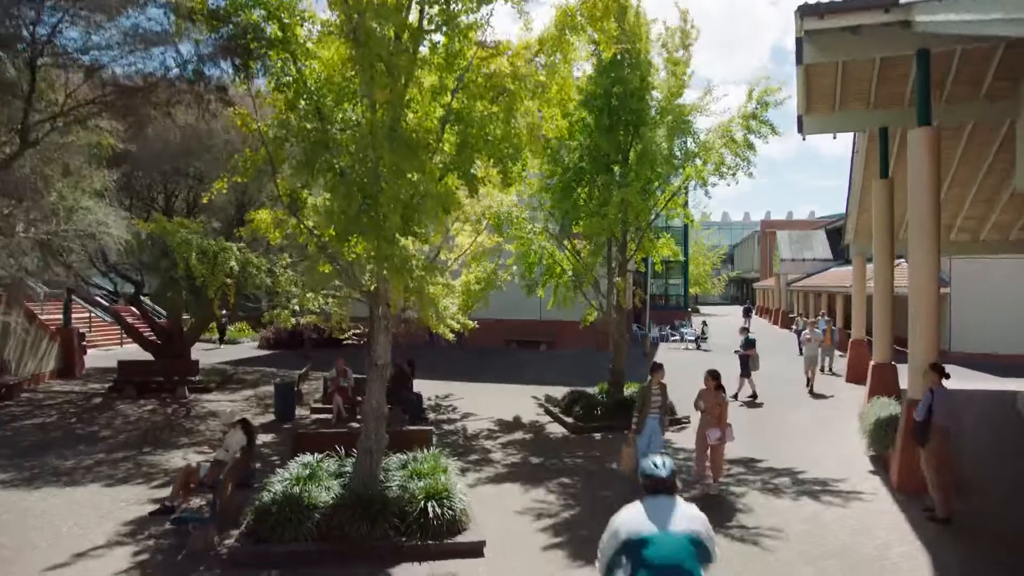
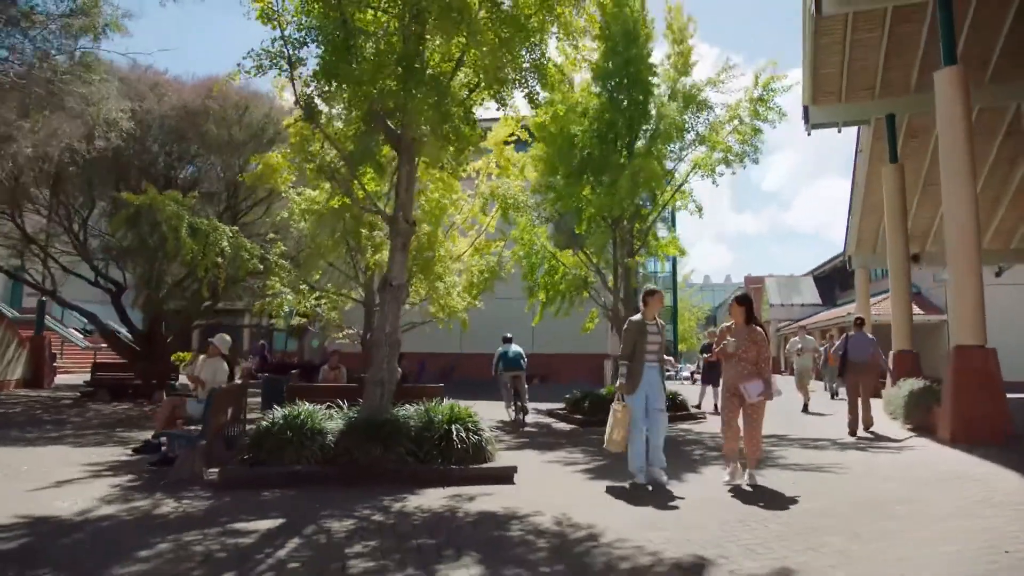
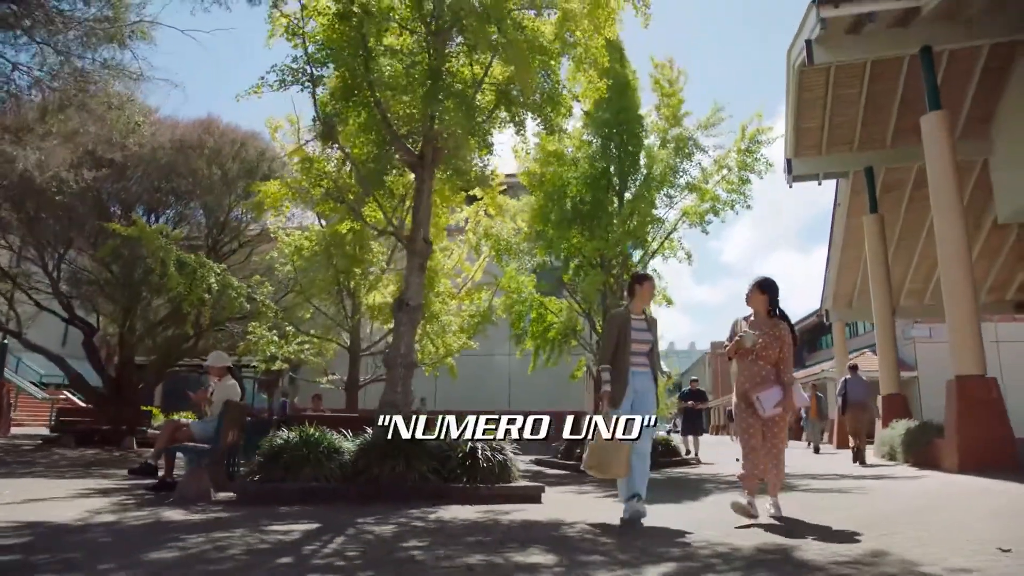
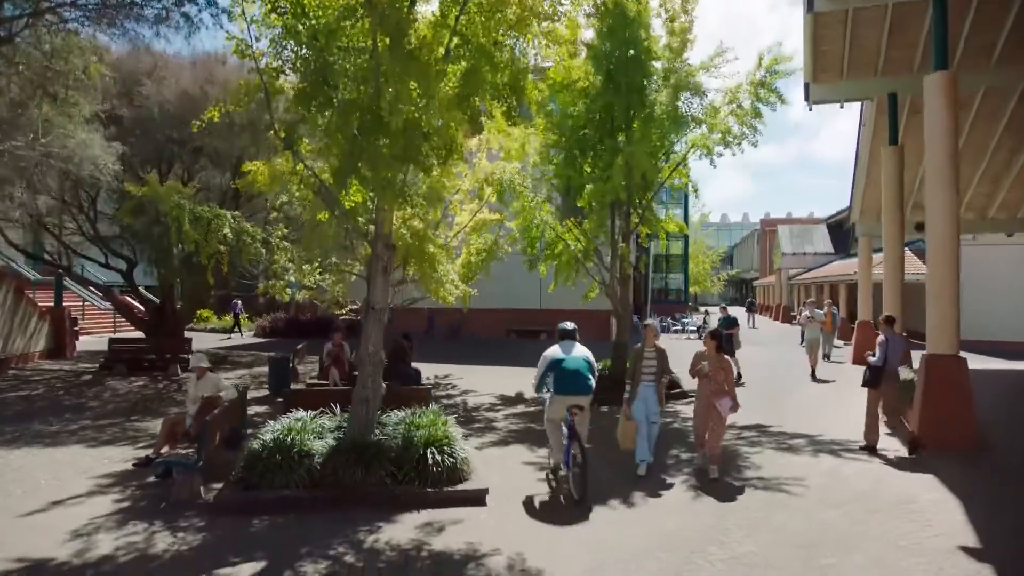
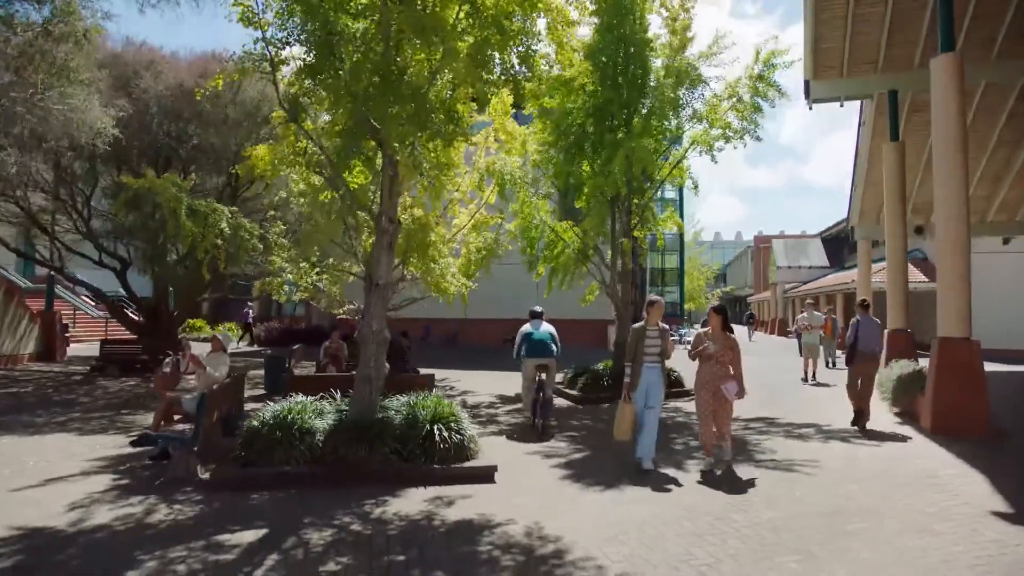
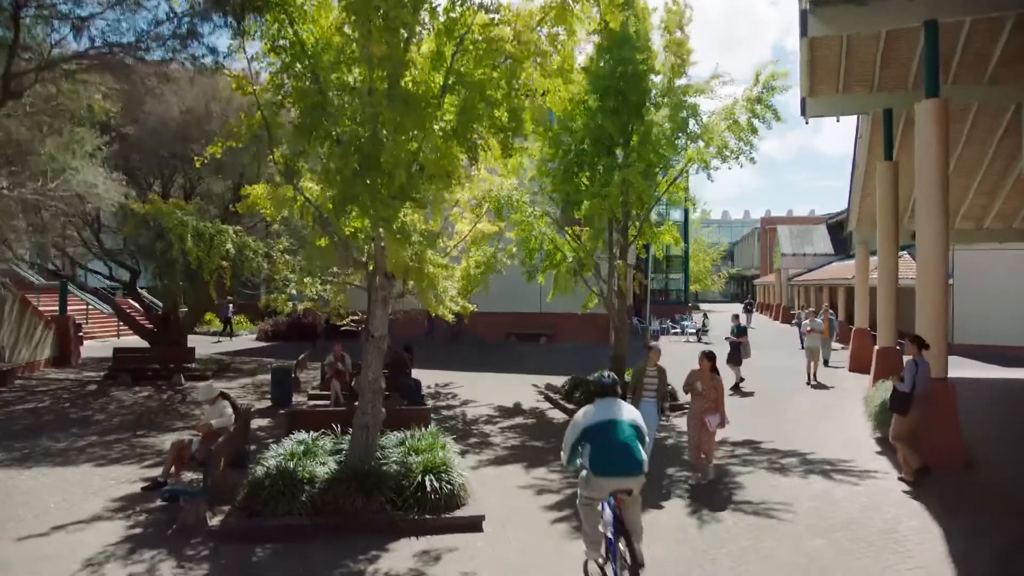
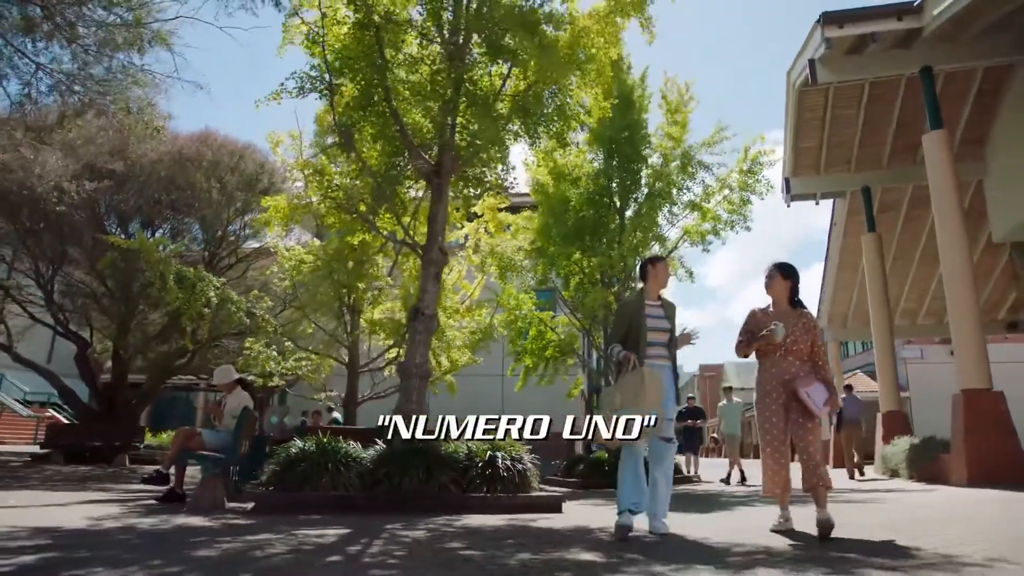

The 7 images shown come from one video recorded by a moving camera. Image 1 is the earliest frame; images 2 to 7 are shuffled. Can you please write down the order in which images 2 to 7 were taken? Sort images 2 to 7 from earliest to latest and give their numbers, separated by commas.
6, 4, 5, 2, 3, 7
